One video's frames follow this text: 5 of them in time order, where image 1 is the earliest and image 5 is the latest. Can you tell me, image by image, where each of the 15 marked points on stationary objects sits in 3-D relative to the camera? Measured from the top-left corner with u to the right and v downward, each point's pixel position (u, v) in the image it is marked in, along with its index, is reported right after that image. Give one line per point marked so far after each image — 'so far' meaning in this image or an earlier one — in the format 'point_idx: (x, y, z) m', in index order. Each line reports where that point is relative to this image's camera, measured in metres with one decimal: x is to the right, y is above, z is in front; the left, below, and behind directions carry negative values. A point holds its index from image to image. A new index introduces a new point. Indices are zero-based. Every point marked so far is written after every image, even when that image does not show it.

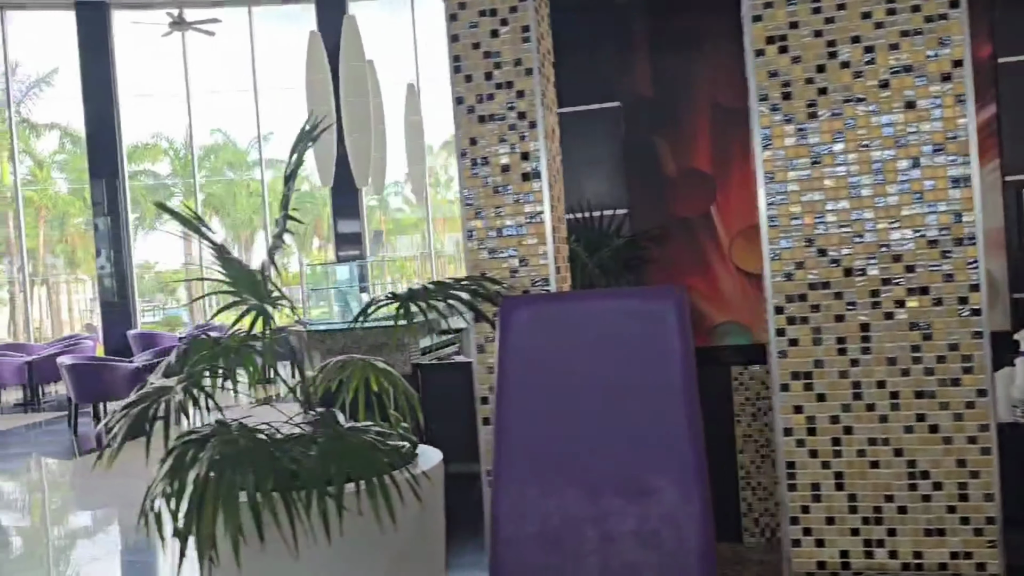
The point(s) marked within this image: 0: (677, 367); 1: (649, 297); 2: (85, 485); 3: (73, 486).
0: (+0.3, -0.1, +1.4) m
1: (+0.2, 0.0, +1.5) m
2: (-3.0, -1.3, +5.7) m
3: (-3.1, -1.4, +5.8) m
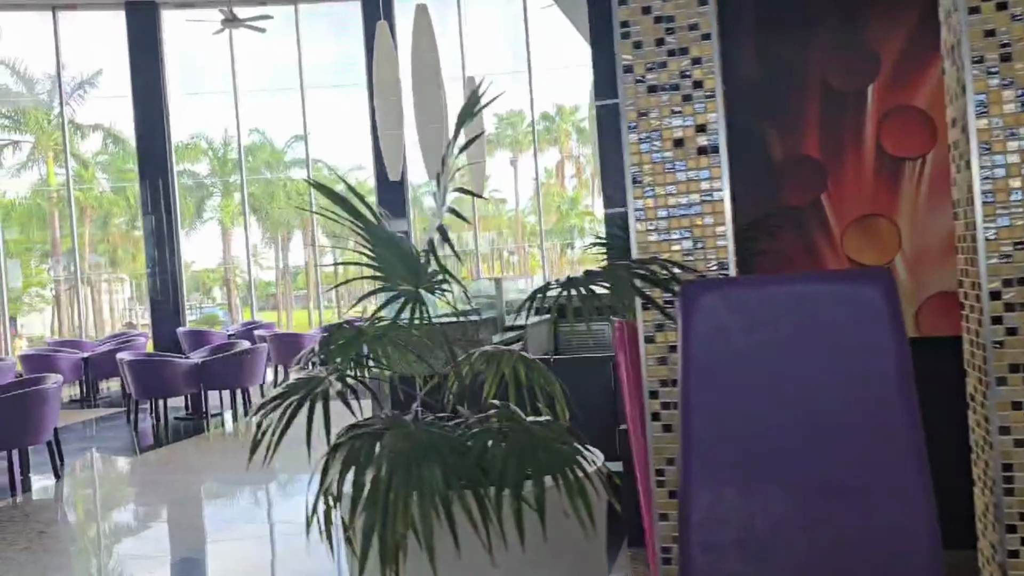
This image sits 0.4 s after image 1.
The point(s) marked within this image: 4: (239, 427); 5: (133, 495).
0: (+0.6, -0.1, +1.3) m
1: (+0.5, 0.0, +1.3) m
2: (-2.5, -1.3, +5.7) m
3: (-2.6, -1.3, +5.8) m
4: (-2.4, -1.2, +7.3) m
5: (-2.5, -1.3, +5.4) m
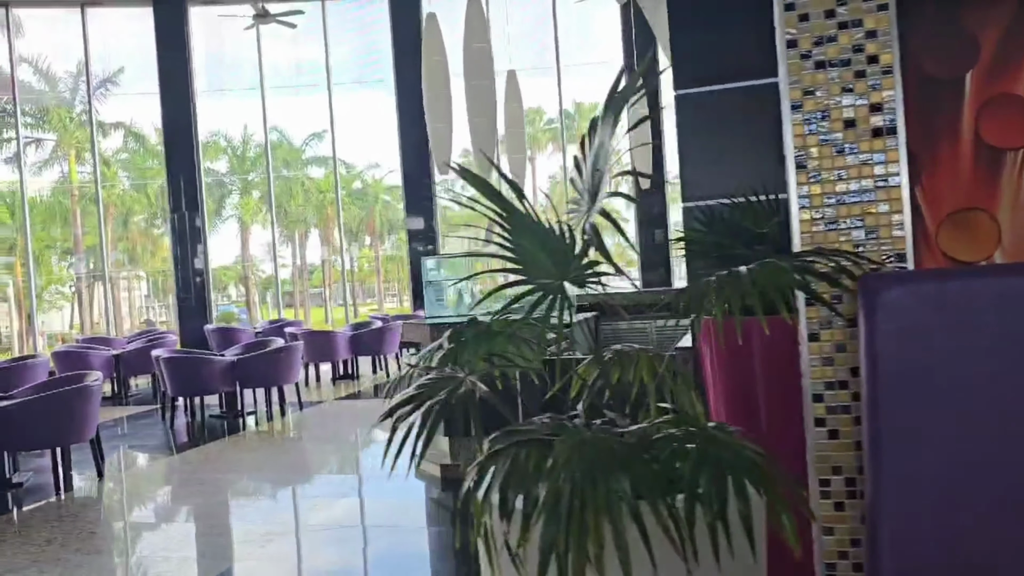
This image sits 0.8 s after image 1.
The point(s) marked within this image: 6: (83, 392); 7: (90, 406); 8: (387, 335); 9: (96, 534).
0: (+0.8, -0.1, +1.2) m
1: (+0.8, 0.0, +1.2) m
2: (-2.2, -1.3, +5.6) m
3: (-2.3, -1.3, +5.7) m
4: (-2.1, -1.2, +7.3) m
5: (-2.2, -1.3, +5.4) m
6: (-2.6, -0.6, +5.1) m
7: (-2.6, -0.7, +5.1) m
8: (-1.4, -0.5, +9.3) m
9: (-2.1, -1.2, +4.2) m
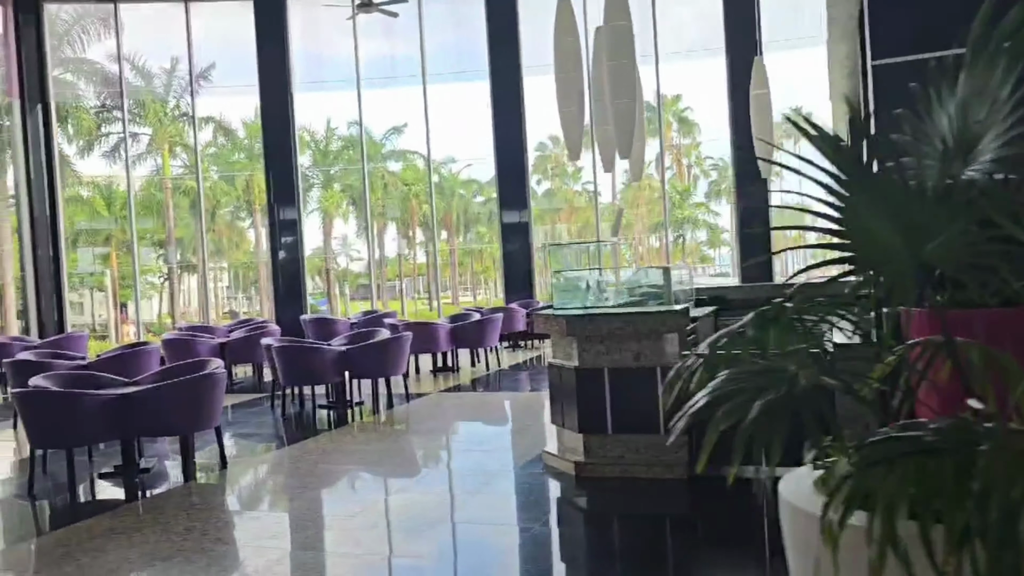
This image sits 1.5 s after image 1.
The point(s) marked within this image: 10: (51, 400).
0: (+1.3, -0.1, +0.9) m
1: (+1.2, 0.0, +0.9) m
2: (-1.4, -1.2, +5.6) m
3: (-1.5, -1.2, +5.6) m
4: (-1.1, -1.1, +7.2) m
5: (-1.4, -1.2, +5.3) m
6: (-1.8, -0.5, +5.0) m
7: (-1.8, -0.6, +5.1) m
8: (-0.3, -0.4, +9.2) m
9: (-1.4, -1.1, +4.2) m
10: (-2.6, -0.6, +4.8) m
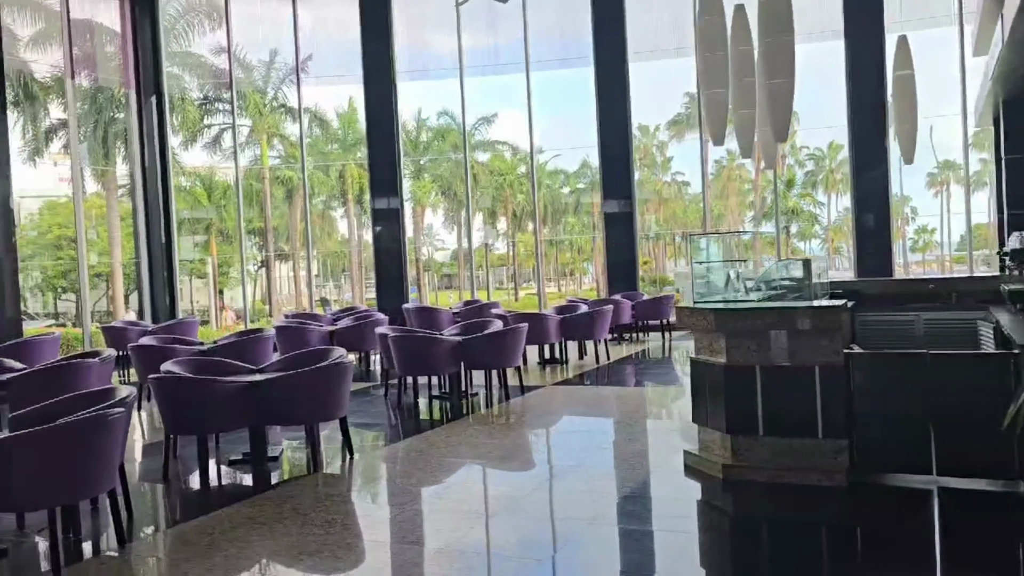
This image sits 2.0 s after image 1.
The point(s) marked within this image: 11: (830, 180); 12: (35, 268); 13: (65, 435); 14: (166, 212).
0: (+1.6, -0.1, +0.5) m
1: (+1.6, 0.0, +0.6) m
2: (-0.6, -1.1, +5.5) m
3: (-0.7, -1.1, +5.6) m
4: (-0.2, -1.0, +7.1) m
5: (-0.6, -1.1, +5.2) m
6: (-1.0, -0.5, +5.0) m
7: (-1.0, -0.6, +5.0) m
8: (+0.9, -0.4, +8.9) m
9: (-0.7, -1.1, +4.1) m
10: (-1.8, -0.6, +4.8) m
11: (+4.5, +1.5, +12.2) m
12: (-6.4, +0.3, +11.3) m
13: (-1.8, -0.6, +3.5) m
14: (-5.6, +1.2, +13.7) m
